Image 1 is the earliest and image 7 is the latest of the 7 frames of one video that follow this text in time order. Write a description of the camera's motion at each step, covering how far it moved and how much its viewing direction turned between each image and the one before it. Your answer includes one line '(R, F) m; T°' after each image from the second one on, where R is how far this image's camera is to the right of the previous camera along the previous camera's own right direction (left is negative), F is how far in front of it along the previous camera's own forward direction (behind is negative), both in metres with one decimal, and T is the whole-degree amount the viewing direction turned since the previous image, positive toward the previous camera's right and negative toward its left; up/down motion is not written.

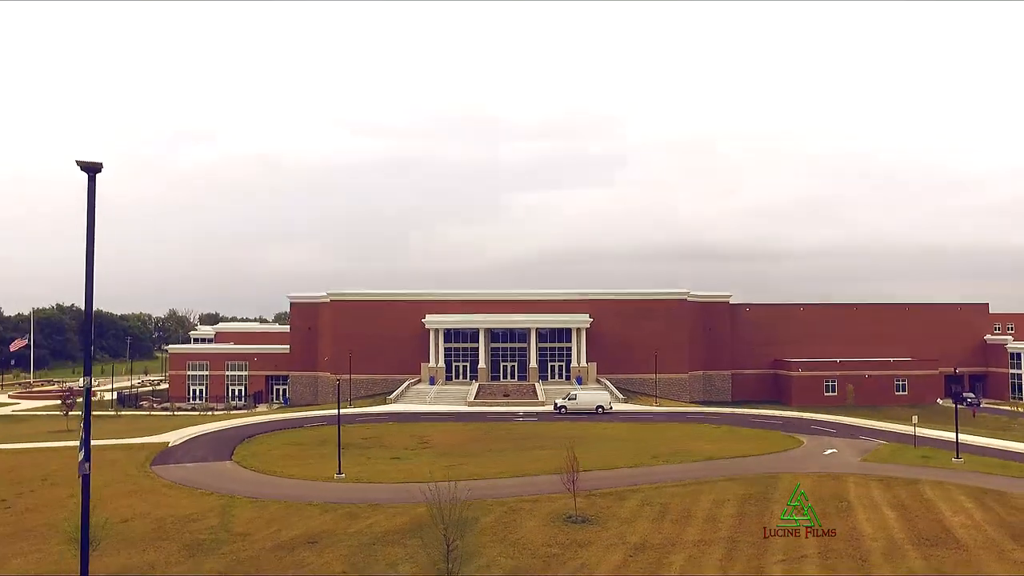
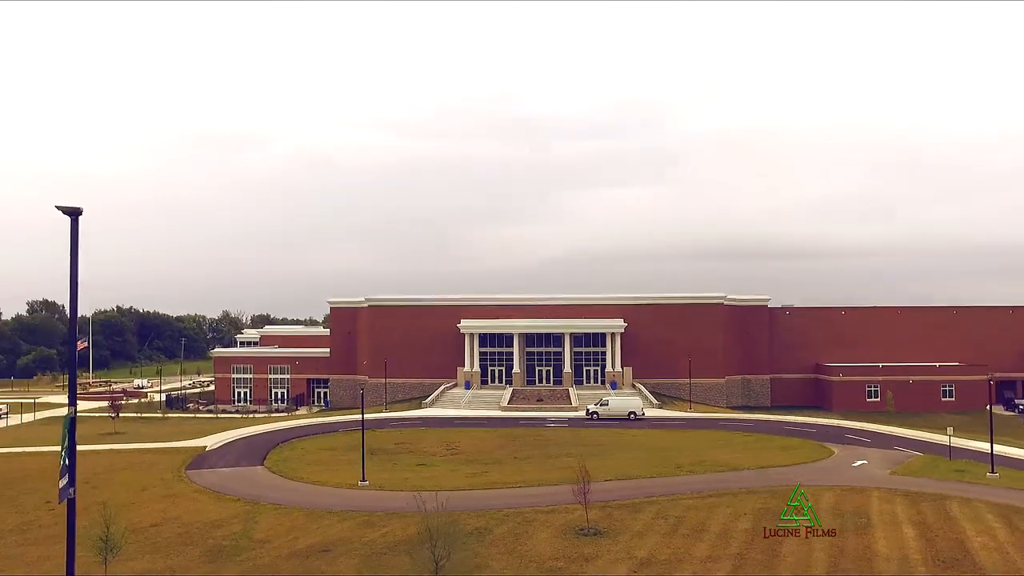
(+1.1, -0.2) m; -4°
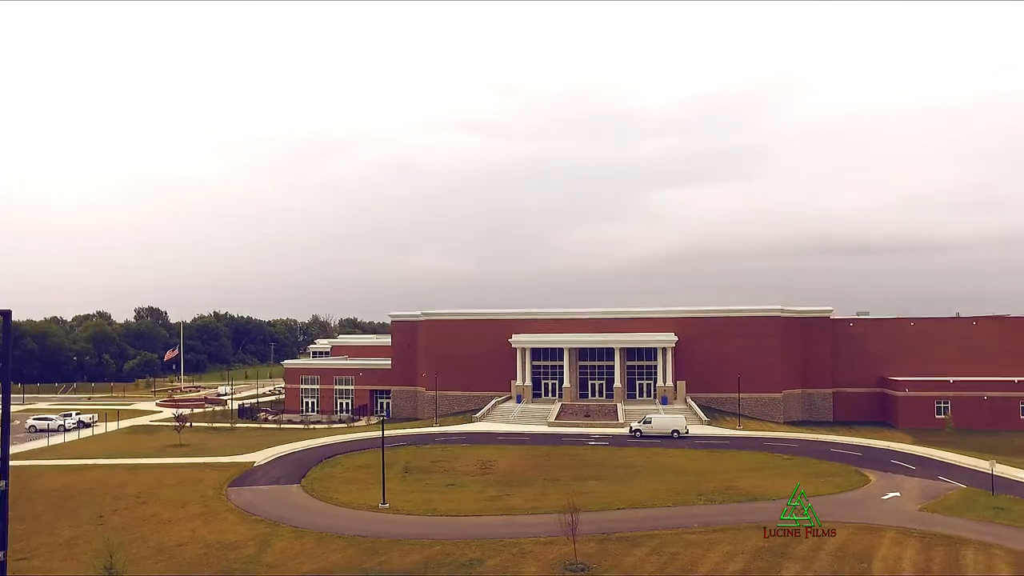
(+2.9, -0.4) m; -7°
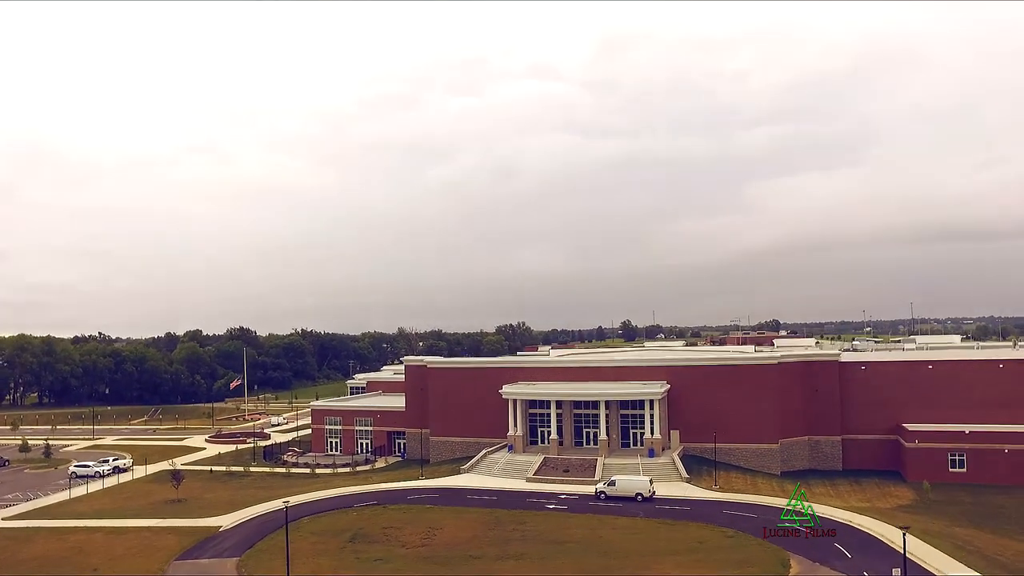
(+9.2, -0.2) m; -8°
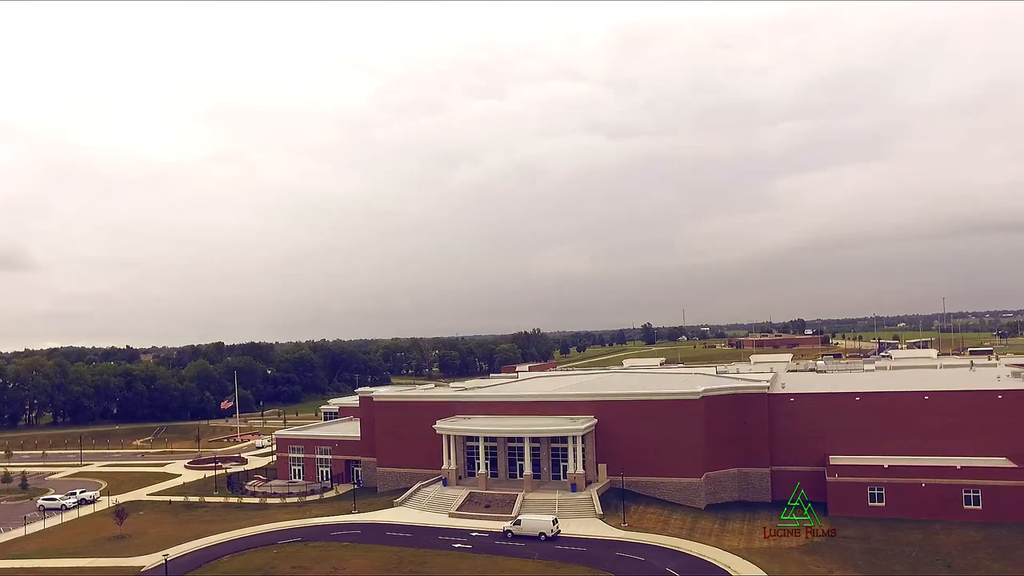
(+8.4, -1.6) m; -3°
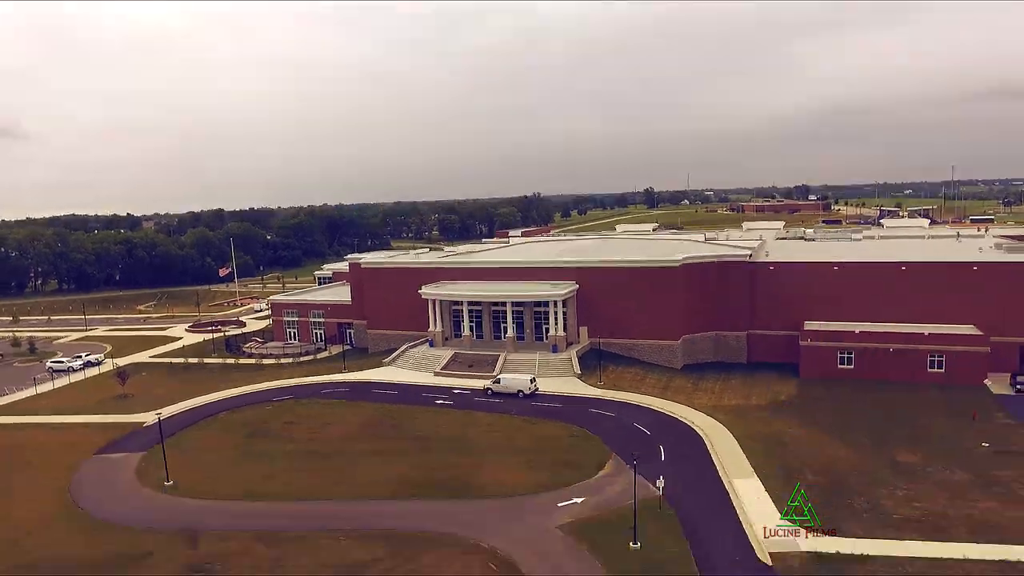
(+1.5, -0.2) m; 0°
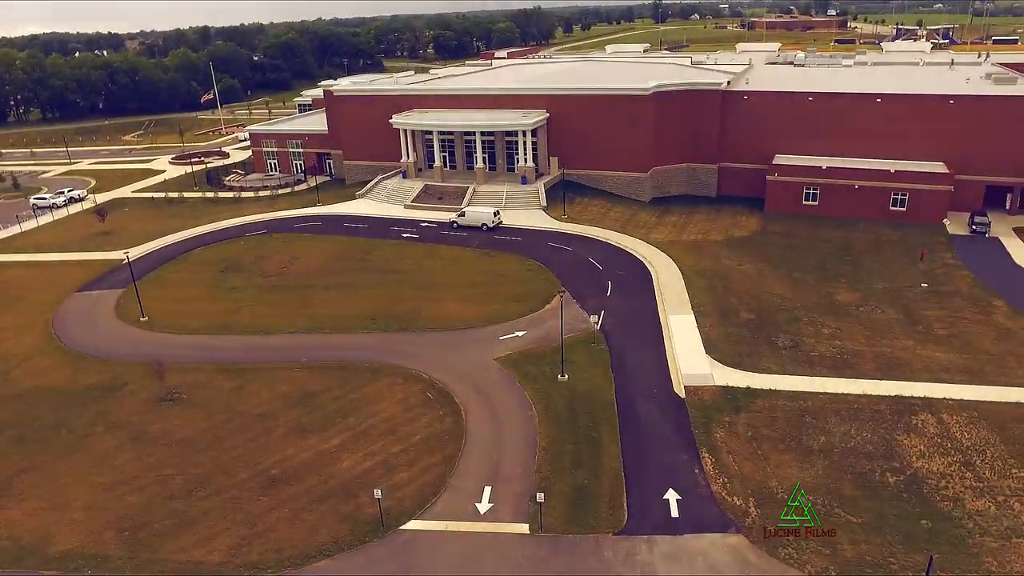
(+3.0, -0.7) m; -1°
